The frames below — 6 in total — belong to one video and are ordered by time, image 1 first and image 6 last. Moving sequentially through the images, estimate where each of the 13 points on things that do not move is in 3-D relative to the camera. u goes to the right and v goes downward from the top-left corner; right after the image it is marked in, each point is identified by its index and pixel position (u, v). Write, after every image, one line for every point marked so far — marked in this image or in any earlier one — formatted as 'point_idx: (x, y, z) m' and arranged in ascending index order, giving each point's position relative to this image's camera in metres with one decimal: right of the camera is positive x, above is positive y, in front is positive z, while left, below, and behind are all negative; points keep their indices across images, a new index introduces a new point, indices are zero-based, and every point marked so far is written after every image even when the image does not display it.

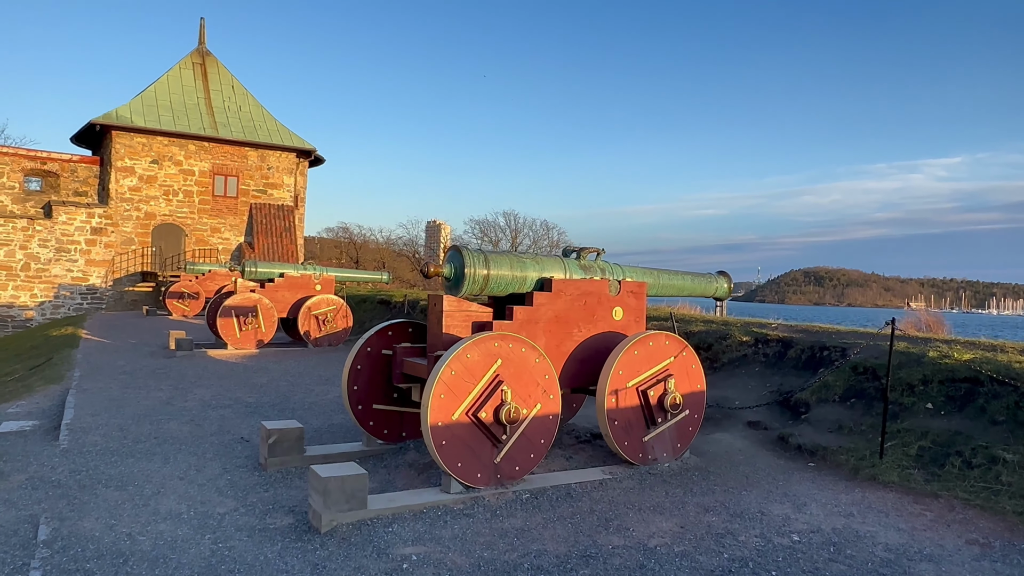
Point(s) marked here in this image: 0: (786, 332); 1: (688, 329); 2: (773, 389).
0: (+3.0, -0.5, +8.2) m
1: (+2.1, -0.5, +8.9) m
2: (+2.5, -1.0, +7.2) m
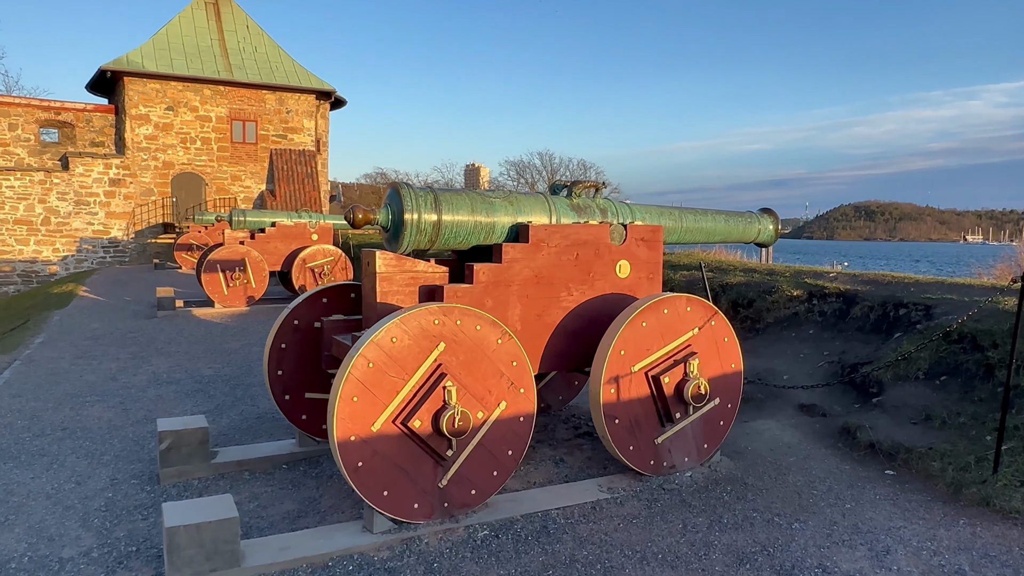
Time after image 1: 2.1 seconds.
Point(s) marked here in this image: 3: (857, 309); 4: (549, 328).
0: (+2.9, 0.0, +6.5) m
1: (+2.1, +0.1, +7.3) m
2: (+2.4, -0.5, +5.6) m
3: (+2.7, -0.2, +6.0) m
4: (+0.2, -0.2, +4.3) m
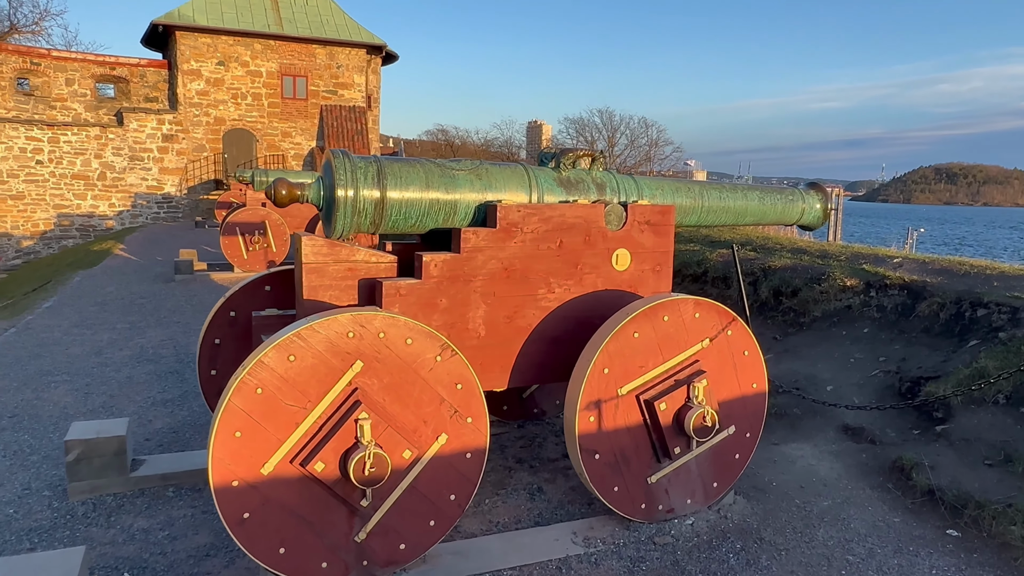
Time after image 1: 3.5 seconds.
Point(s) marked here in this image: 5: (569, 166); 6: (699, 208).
0: (+2.9, +0.1, +5.5) m
1: (+2.1, +0.2, +6.3) m
2: (+2.3, -0.5, +4.6) m
3: (+2.7, -0.1, +4.9) m
4: (0.0, -0.2, +3.5) m
5: (+0.3, +0.6, +3.8) m
6: (+1.0, +0.4, +4.1) m
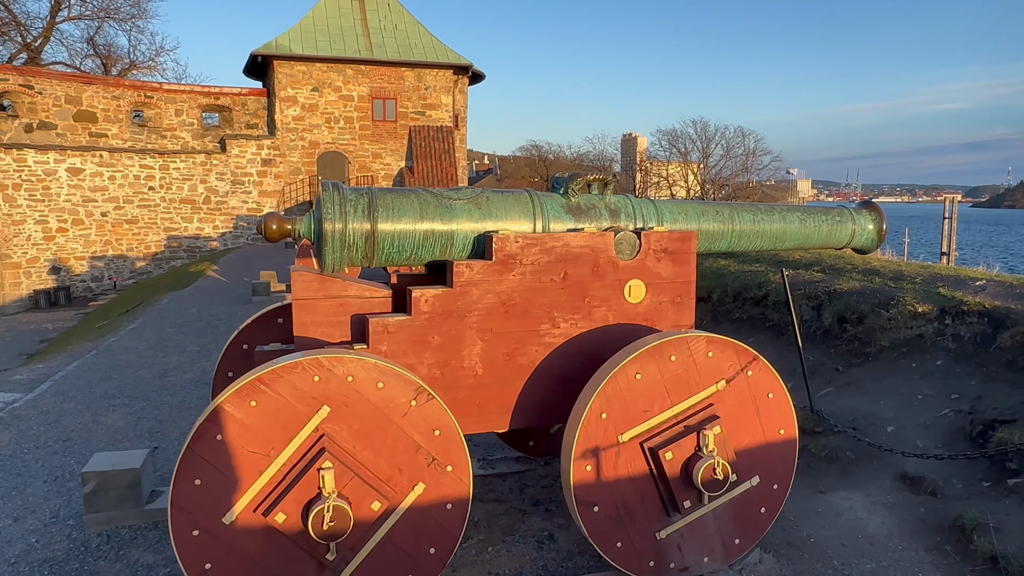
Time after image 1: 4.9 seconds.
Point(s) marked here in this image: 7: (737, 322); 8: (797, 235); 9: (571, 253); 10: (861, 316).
0: (+3.2, 0.0, +4.9) m
1: (+2.5, 0.0, +5.8) m
2: (+2.4, -0.7, +4.1) m
3: (+2.9, -0.3, +4.3) m
4: (+0.1, -0.4, +3.3) m
5: (+0.3, +0.5, +3.5) m
6: (+1.1, +0.3, +3.7) m
7: (+1.9, -0.3, +6.4) m
8: (+1.5, +0.3, +3.9) m
9: (+0.3, +0.2, +3.3) m
10: (+2.5, -0.2, +5.3) m
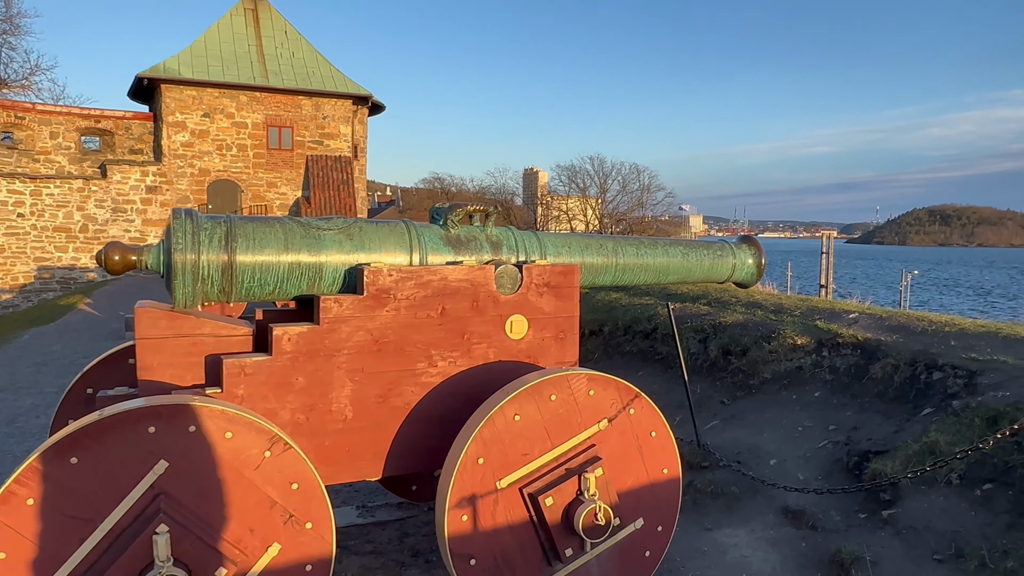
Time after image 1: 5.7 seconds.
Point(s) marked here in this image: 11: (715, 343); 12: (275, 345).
0: (+2.4, -0.3, +5.0) m
1: (+1.6, -0.2, +5.9) m
2: (+1.8, -0.9, +4.1) m
3: (+2.2, -0.5, +4.5) m
4: (-0.5, -0.5, +3.1) m
5: (-0.2, +0.3, +3.4) m
6: (+0.5, +0.1, +3.7) m
7: (+1.0, -0.6, +6.4) m
8: (+0.9, +0.1, +3.9) m
9: (-0.3, 0.0, +3.1) m
10: (+1.7, -0.4, +5.3) m
11: (+1.5, -0.4, +5.6) m
12: (-0.9, -0.2, +2.8) m
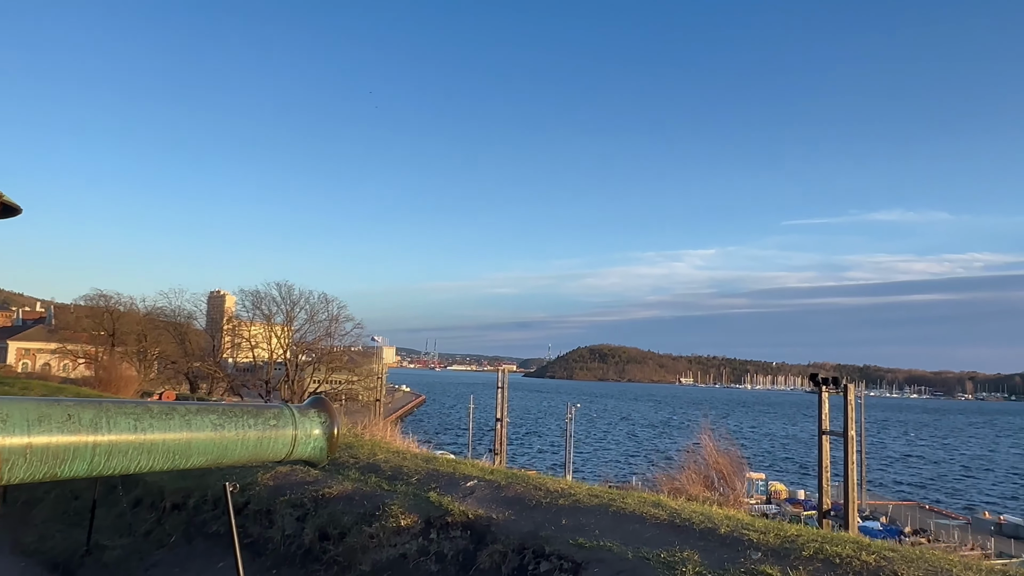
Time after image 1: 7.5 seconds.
0: (-0.1, -1.2, +4.4) m
1: (-1.2, -1.3, +4.8) m
2: (-0.4, -1.6, +3.2) m
3: (-0.1, -1.3, +3.7) m
4: (-2.0, -1.0, +1.4) m
5: (-1.9, -0.2, +1.9) m
6: (-1.4, -0.5, +2.4) m
7: (-2.0, -1.7, +5.0) m
8: (-1.1, -0.6, +2.8) m
9: (-1.9, -0.5, +1.6) m
10: (-1.0, -1.4, +4.3) m
11: (-1.2, -1.4, +4.4) m
12: (-2.3, -0.6, +1.1) m
